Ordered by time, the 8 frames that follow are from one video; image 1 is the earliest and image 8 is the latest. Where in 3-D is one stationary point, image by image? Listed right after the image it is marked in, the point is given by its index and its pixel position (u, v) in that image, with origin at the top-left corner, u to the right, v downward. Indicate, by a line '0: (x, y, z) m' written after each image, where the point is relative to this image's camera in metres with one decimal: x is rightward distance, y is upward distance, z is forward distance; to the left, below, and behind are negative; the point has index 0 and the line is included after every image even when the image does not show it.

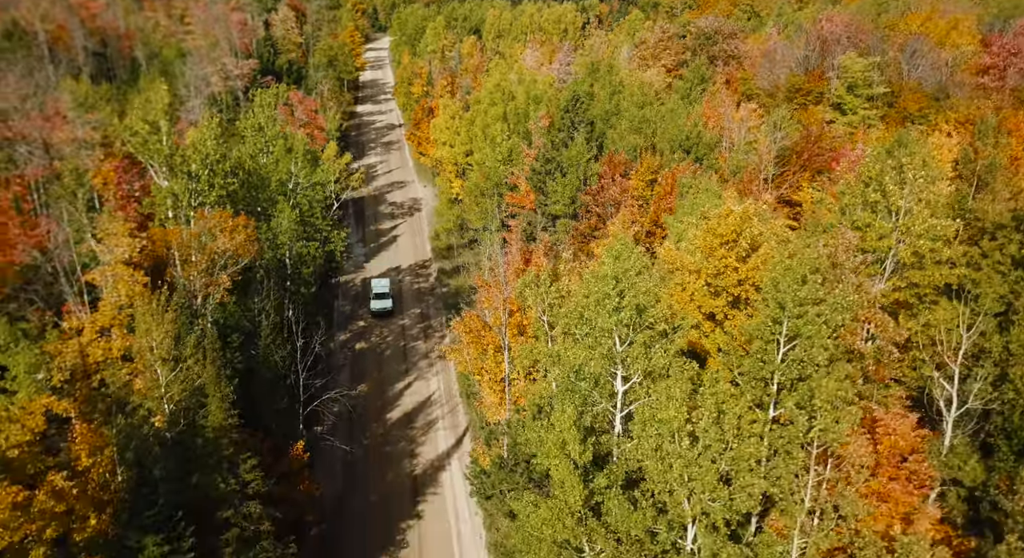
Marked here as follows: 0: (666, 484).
0: (+4.2, -5.4, +17.2) m
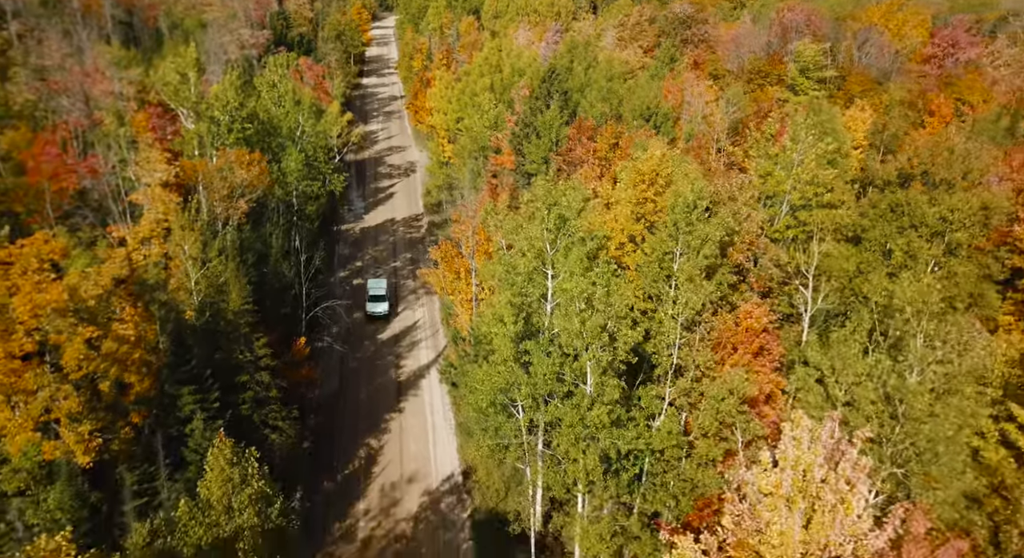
0: (+2.2, -2.1, +24.4) m
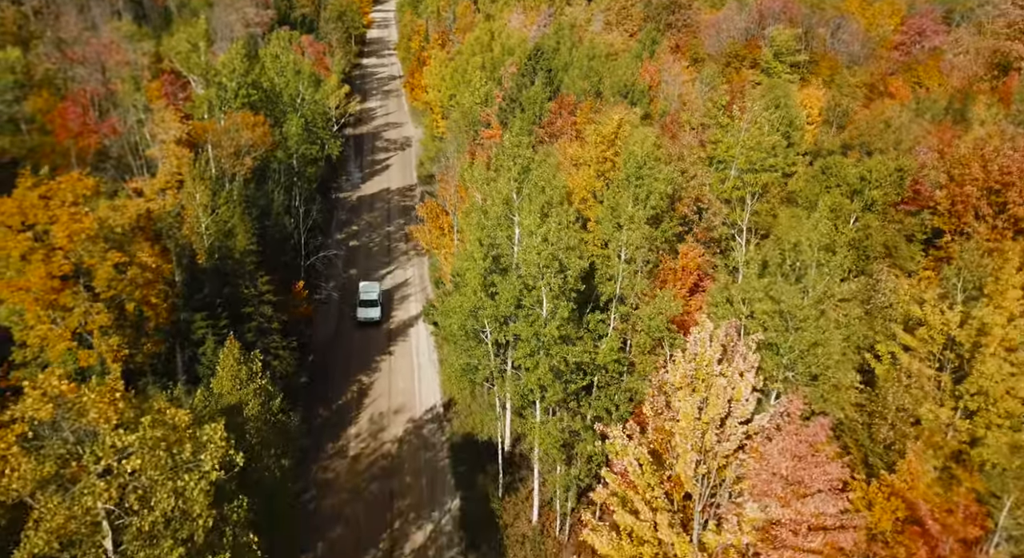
0: (+0.8, +0.4, +28.9) m
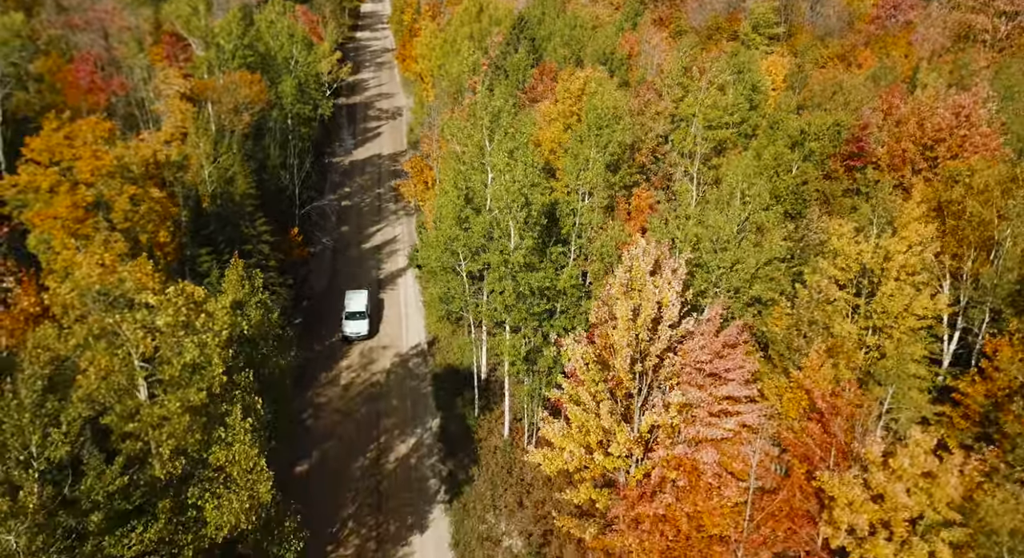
0: (-0.6, +3.4, +32.9) m
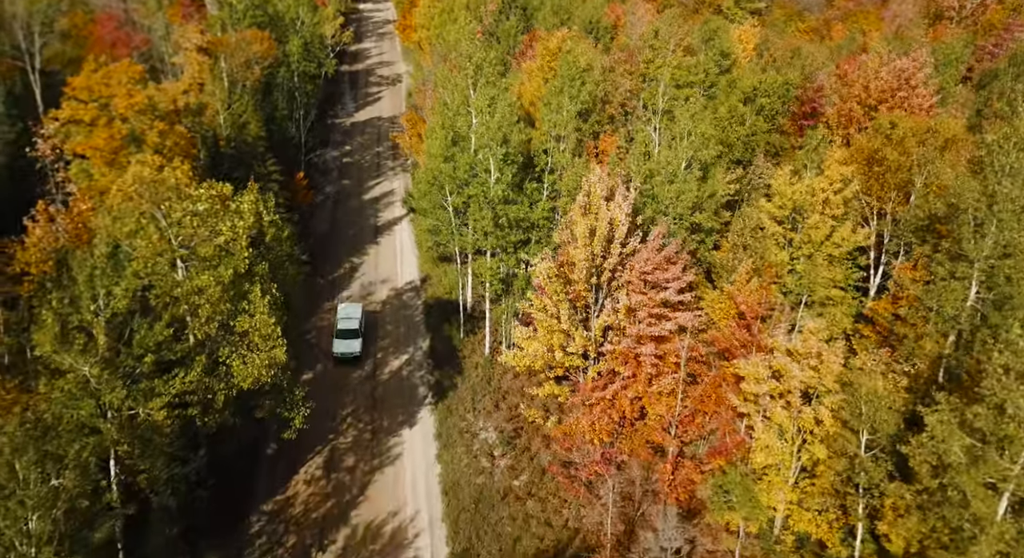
0: (-1.6, +7.0, +37.8) m
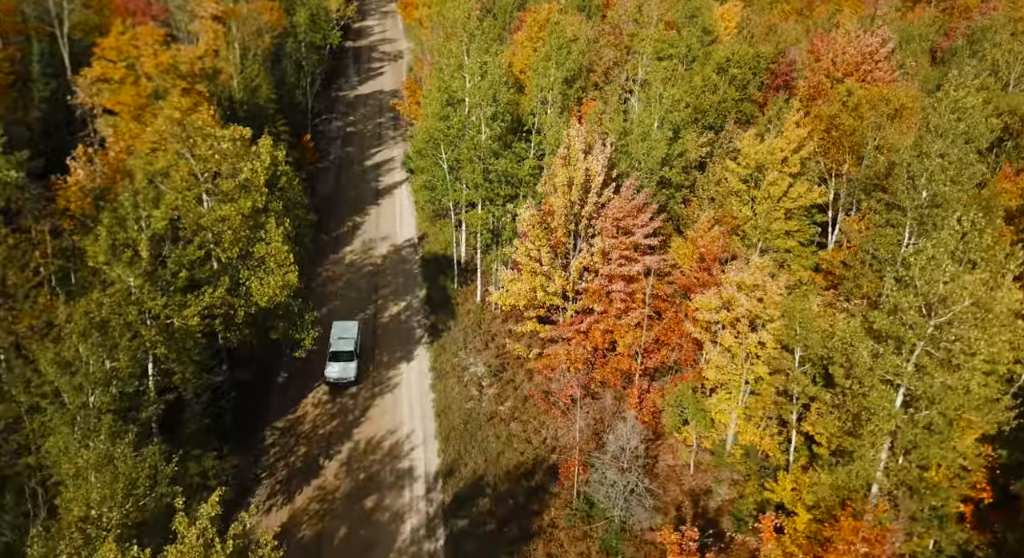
0: (-2.2, +9.9, +41.6) m
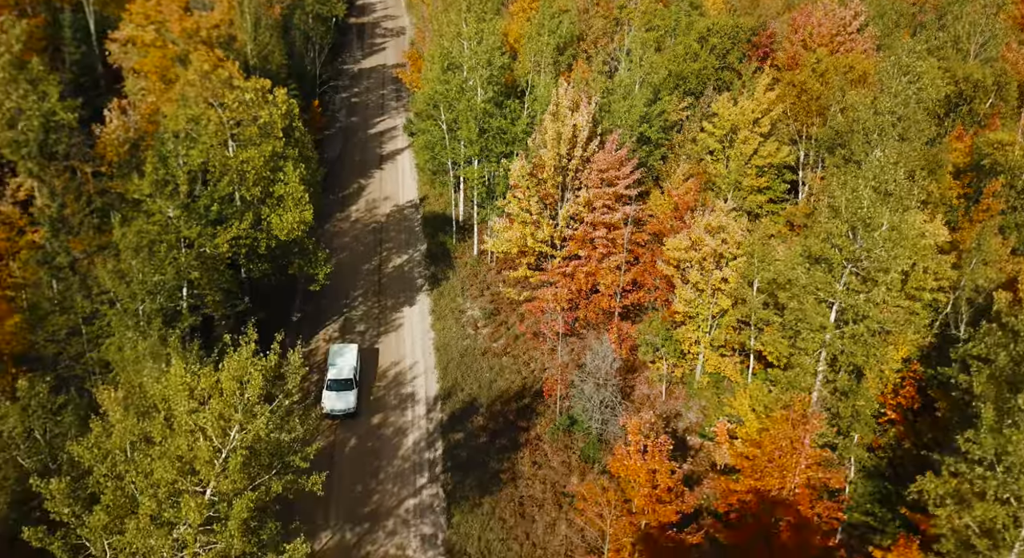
0: (-2.5, +13.0, +45.3) m
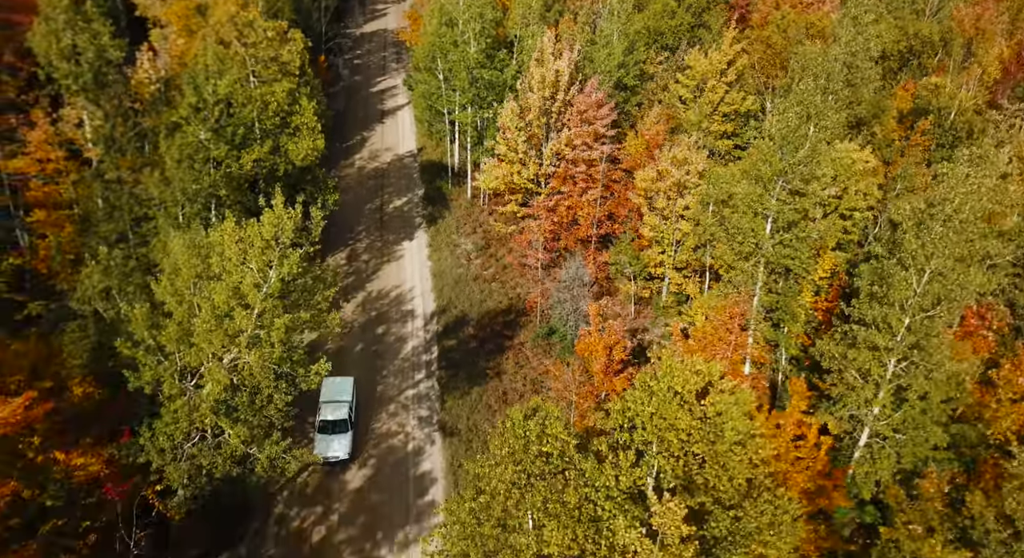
0: (-3.1, +17.4, +49.7) m
